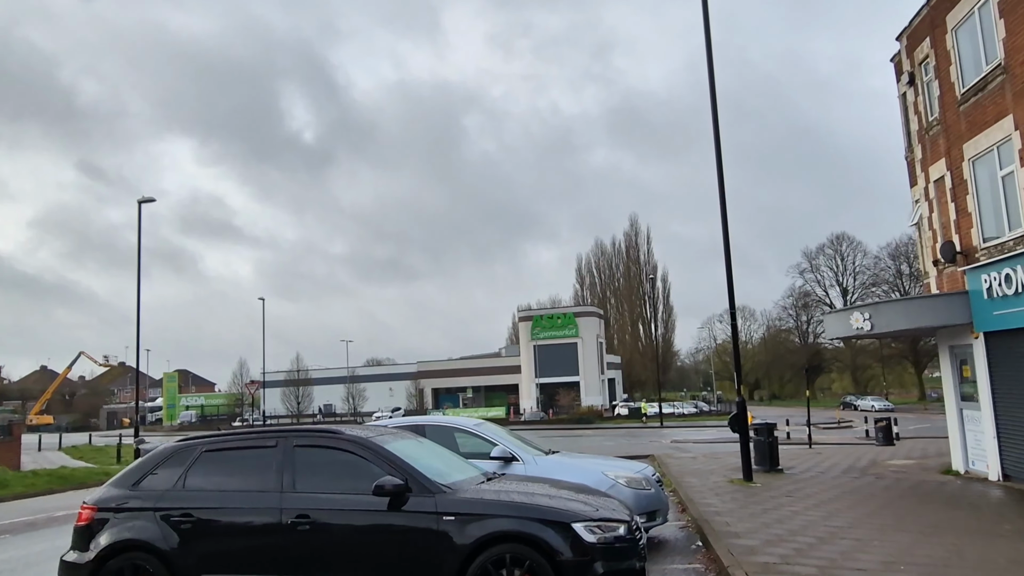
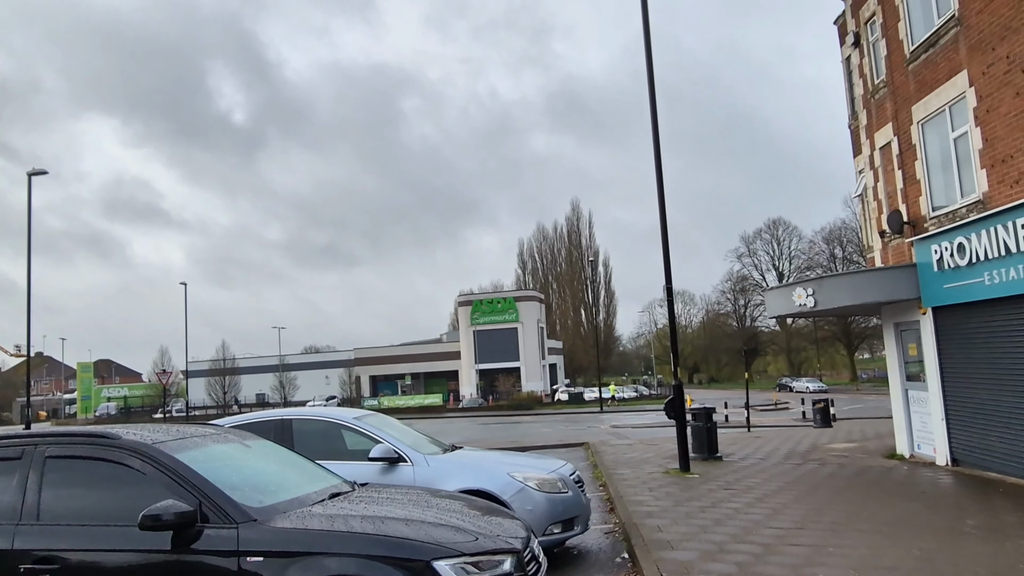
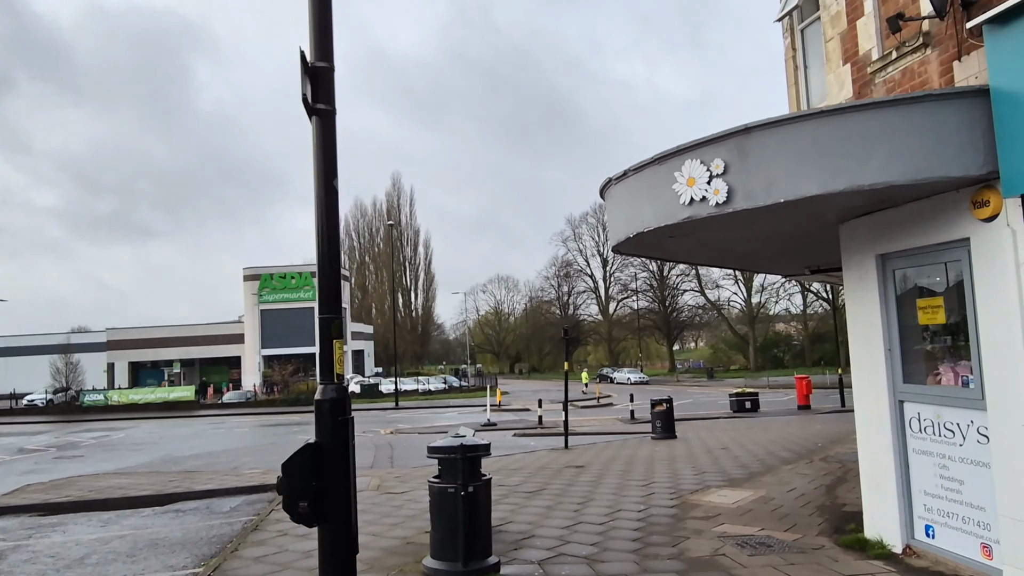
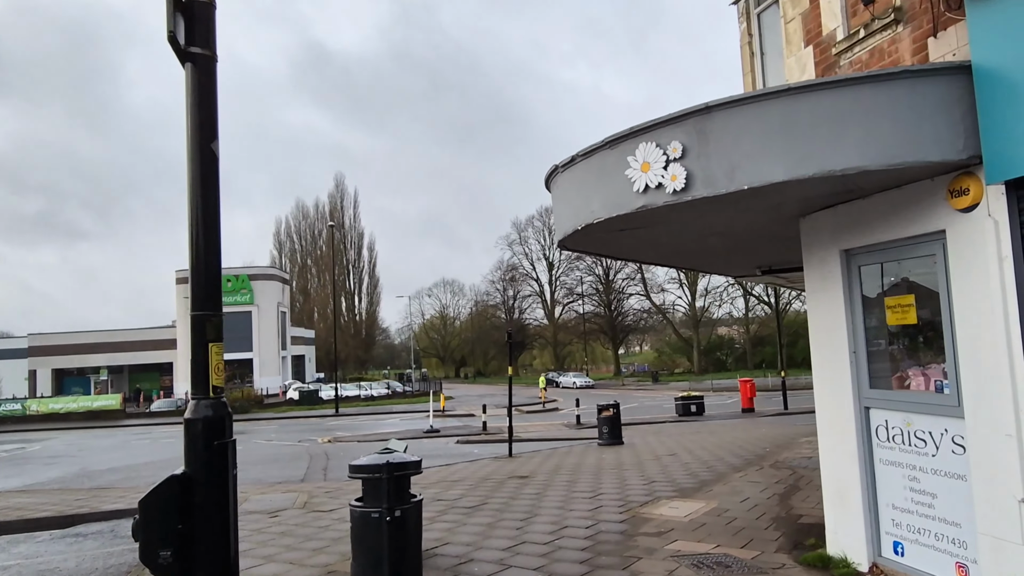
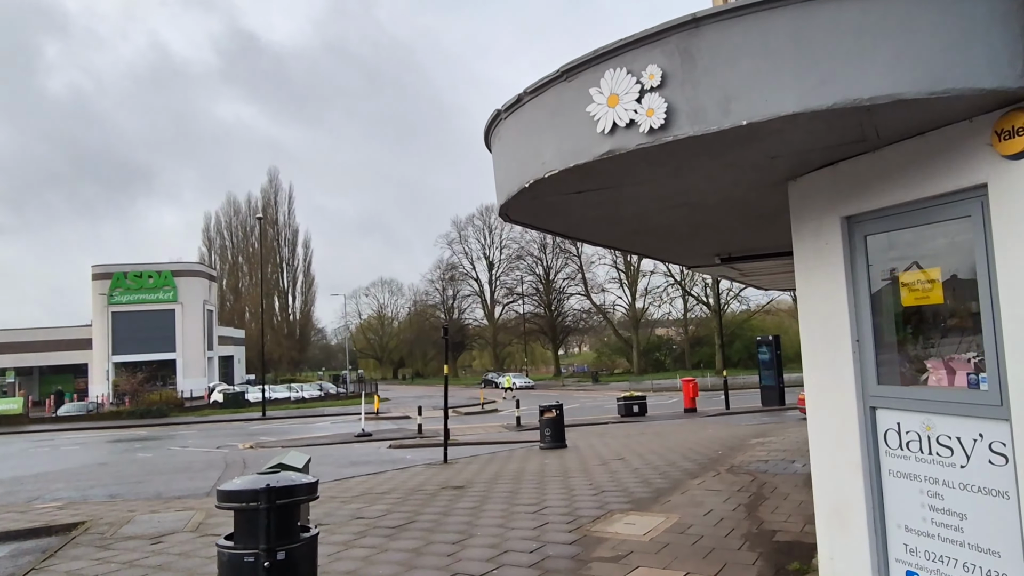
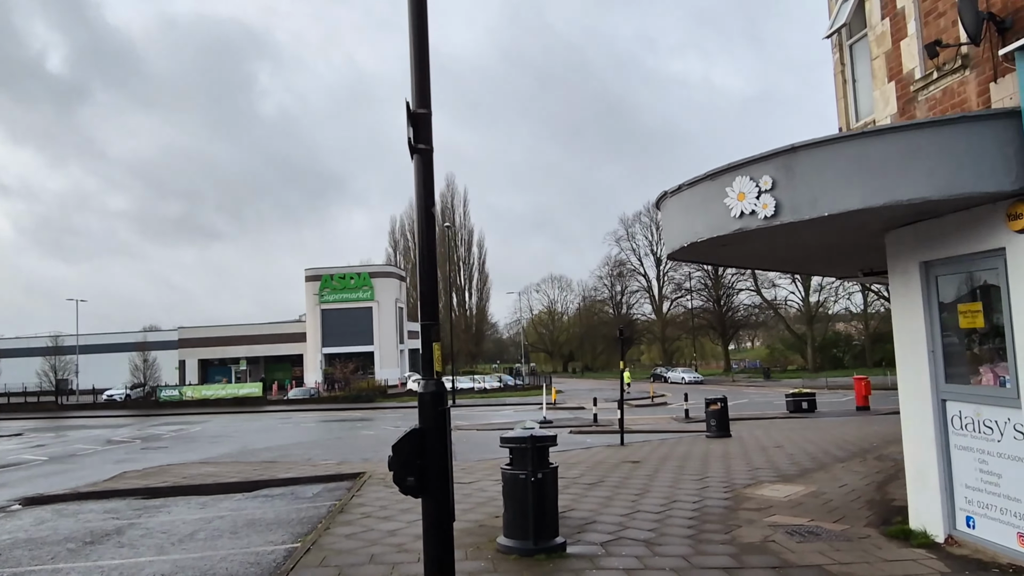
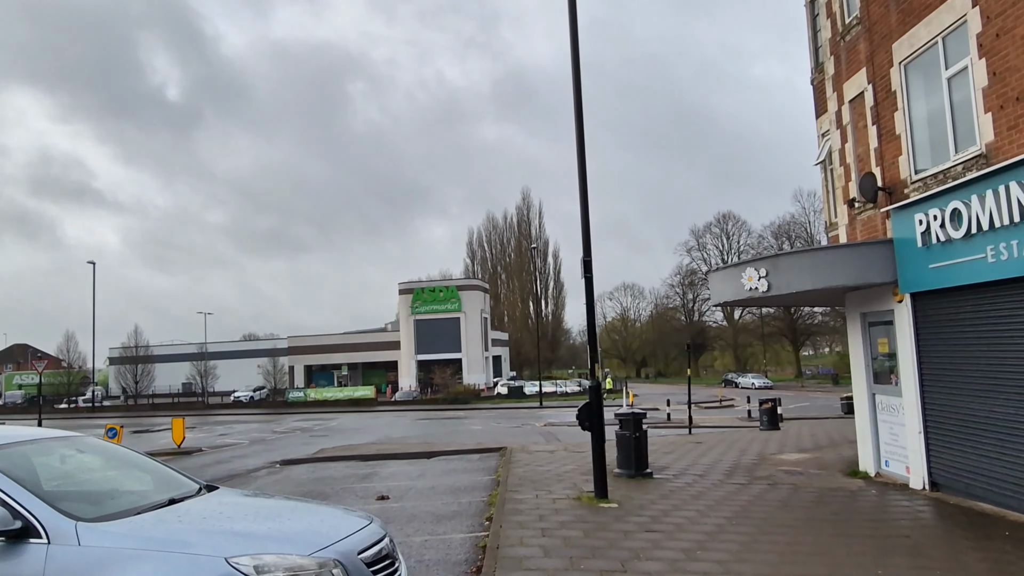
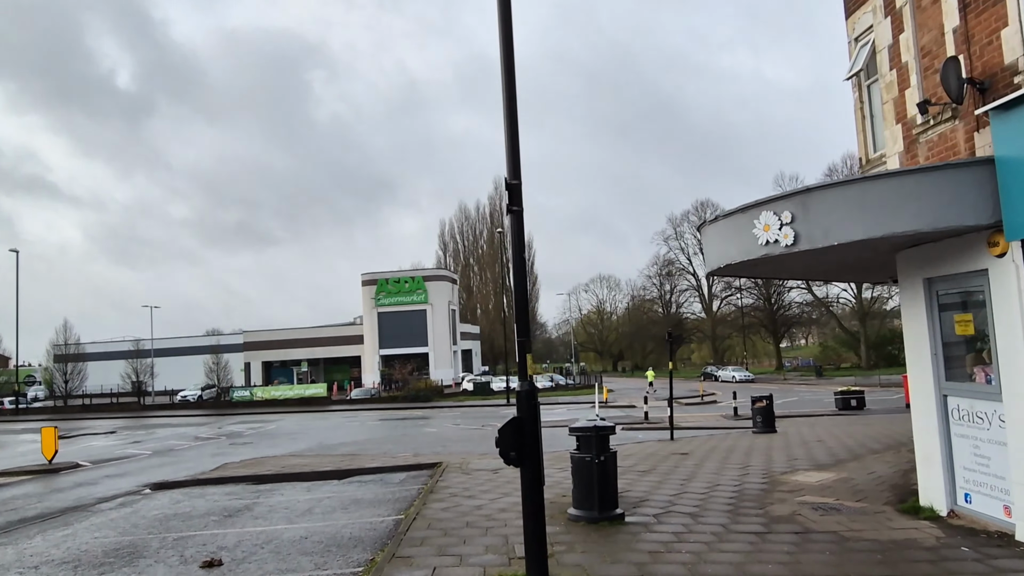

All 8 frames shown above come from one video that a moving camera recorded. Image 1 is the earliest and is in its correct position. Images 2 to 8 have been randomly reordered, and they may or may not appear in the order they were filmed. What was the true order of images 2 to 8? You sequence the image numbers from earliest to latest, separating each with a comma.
2, 7, 8, 6, 3, 4, 5
